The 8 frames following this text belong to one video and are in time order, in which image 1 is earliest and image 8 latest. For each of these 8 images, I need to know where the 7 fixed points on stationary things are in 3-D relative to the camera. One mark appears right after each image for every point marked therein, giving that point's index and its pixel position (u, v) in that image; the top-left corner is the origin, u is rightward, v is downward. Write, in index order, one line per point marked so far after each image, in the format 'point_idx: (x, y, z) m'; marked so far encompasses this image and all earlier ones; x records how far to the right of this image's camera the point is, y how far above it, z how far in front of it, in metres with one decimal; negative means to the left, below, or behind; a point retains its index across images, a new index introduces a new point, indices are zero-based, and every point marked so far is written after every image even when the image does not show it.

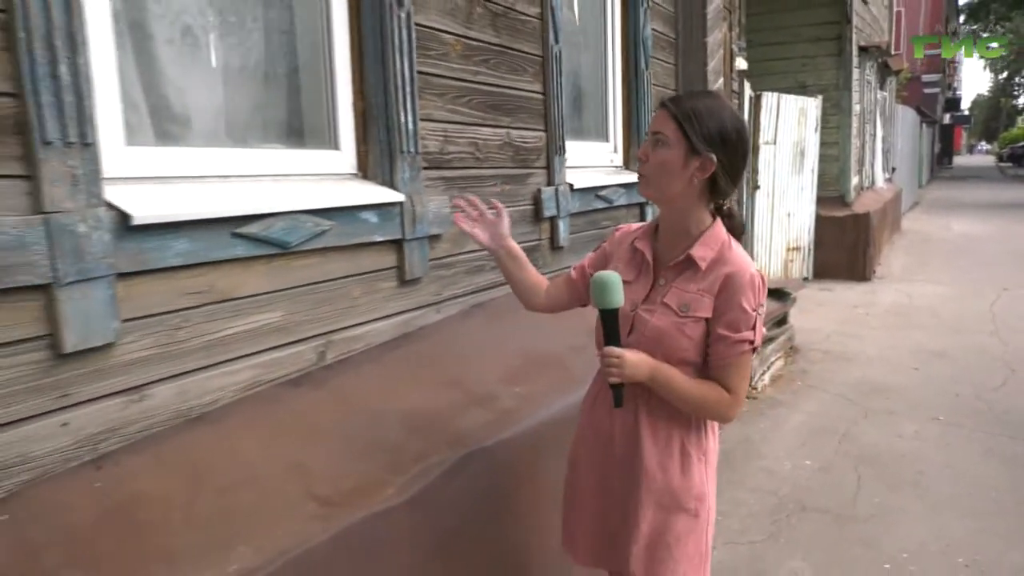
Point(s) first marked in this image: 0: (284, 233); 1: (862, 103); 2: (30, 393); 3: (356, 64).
0: (-0.6, +0.2, +2.1) m
1: (+5.2, +2.8, +11.4) m
2: (-1.0, -0.2, +1.6) m
3: (-0.5, +0.8, +2.6) m
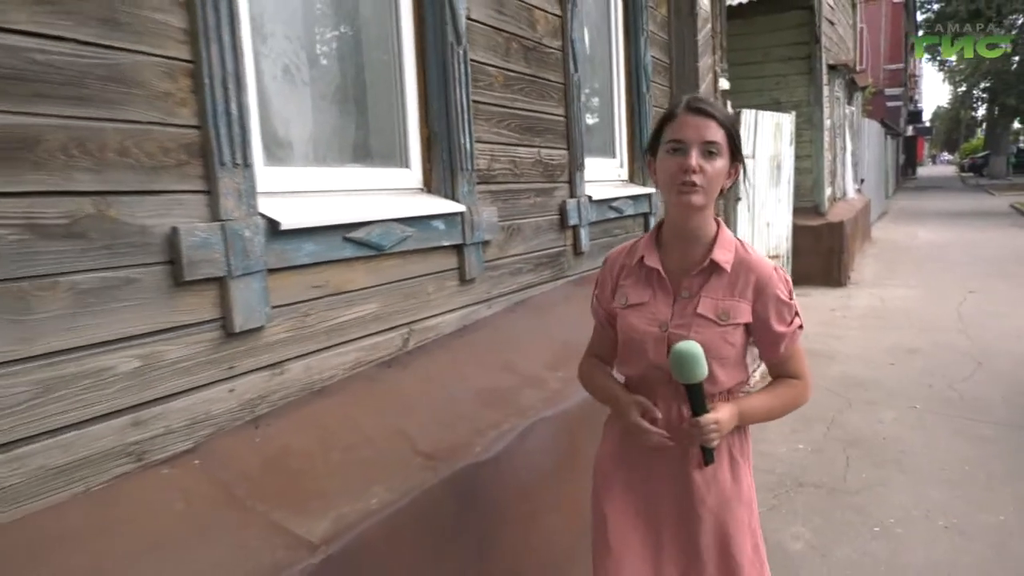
0: (-0.4, +0.2, +2.5) m
1: (+5.1, +2.7, +12.0) m
2: (-0.8, -0.2, +2.0) m
3: (-0.3, +0.8, +3.0) m
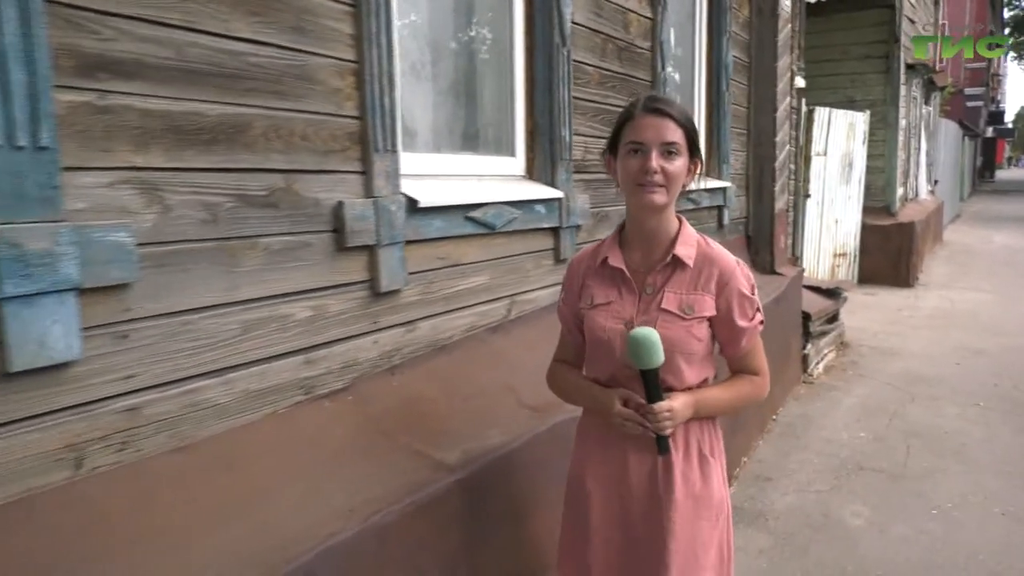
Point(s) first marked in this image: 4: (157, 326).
0: (-0.1, +0.3, +2.9) m
1: (+6.2, +2.7, +11.9) m
2: (-0.5, -0.1, +2.3) m
3: (+0.1, +0.9, +3.3) m
4: (-0.8, -0.1, +1.8) m
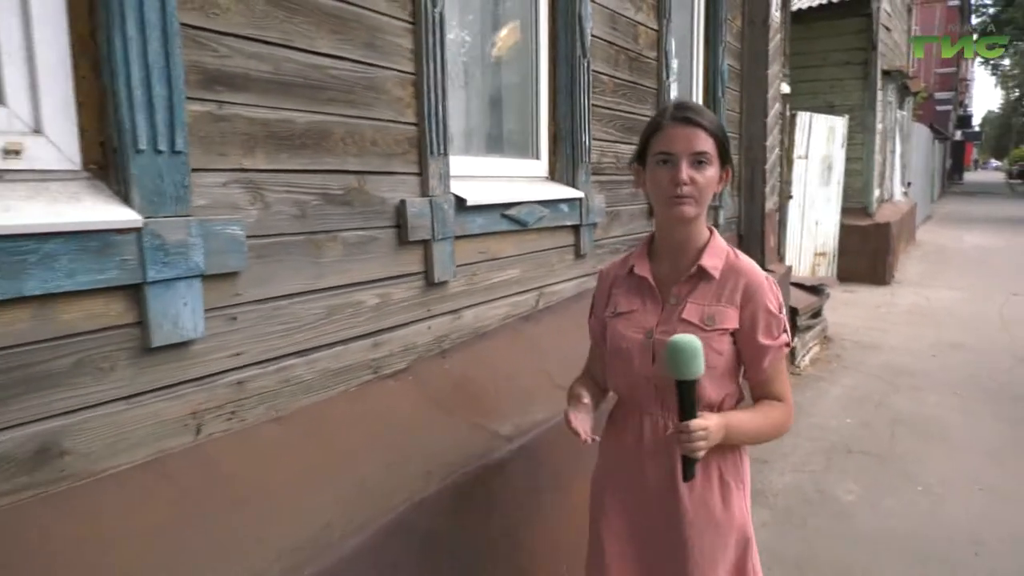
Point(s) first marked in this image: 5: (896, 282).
0: (+0.1, +0.3, +3.1) m
1: (+6.0, +2.7, +12.4) m
2: (-0.3, -0.1, +2.6) m
3: (+0.2, +0.9, +3.6) m
4: (-0.7, -0.1, +2.0) m
5: (+5.6, +0.1, +11.1) m
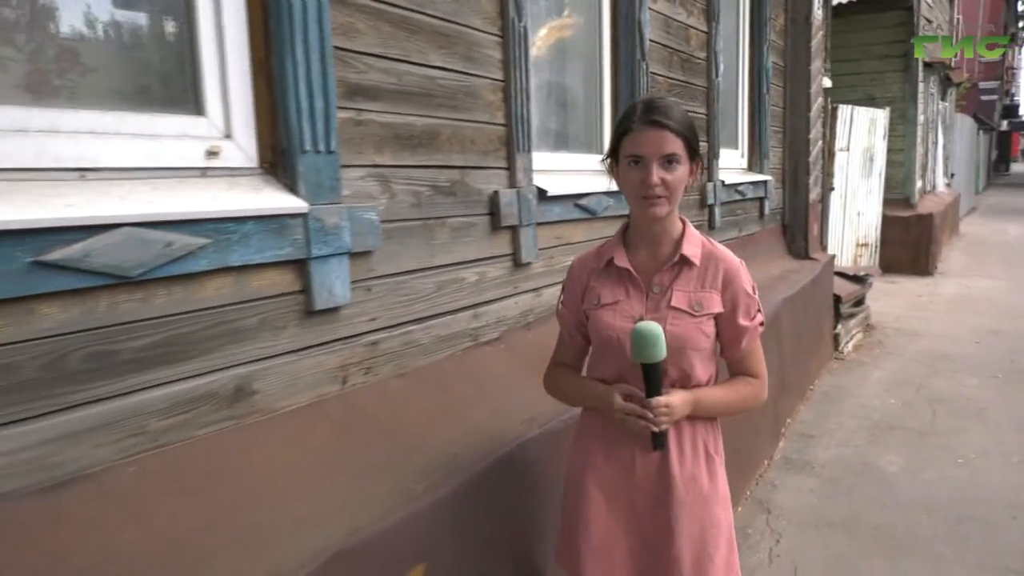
0: (+0.4, +0.4, +3.5) m
1: (+6.7, +2.8, +12.4) m
2: (0.0, 0.0, +3.0) m
3: (+0.5, +1.0, +3.9) m
4: (-0.4, 0.0, +2.4) m
5: (+6.3, +0.2, +11.2) m
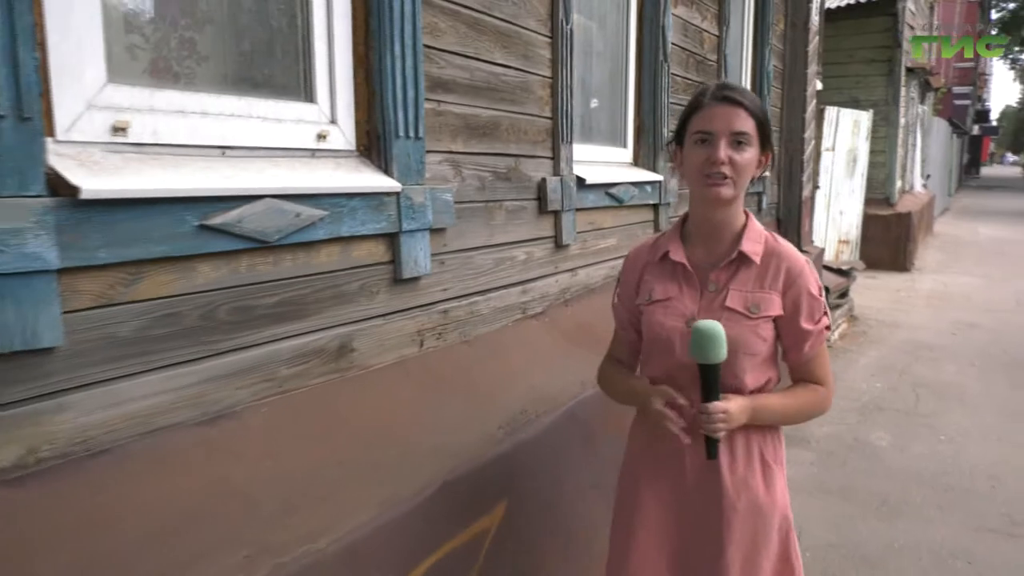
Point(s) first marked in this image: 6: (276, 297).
0: (+0.5, +0.5, +3.7) m
1: (+6.7, +2.9, +12.9) m
2: (+0.2, +0.1, +3.2) m
3: (+0.7, +1.1, +4.2) m
4: (-0.2, +0.1, +2.7) m
5: (+6.2, +0.3, +11.7) m
6: (-0.6, 0.0, +2.0) m
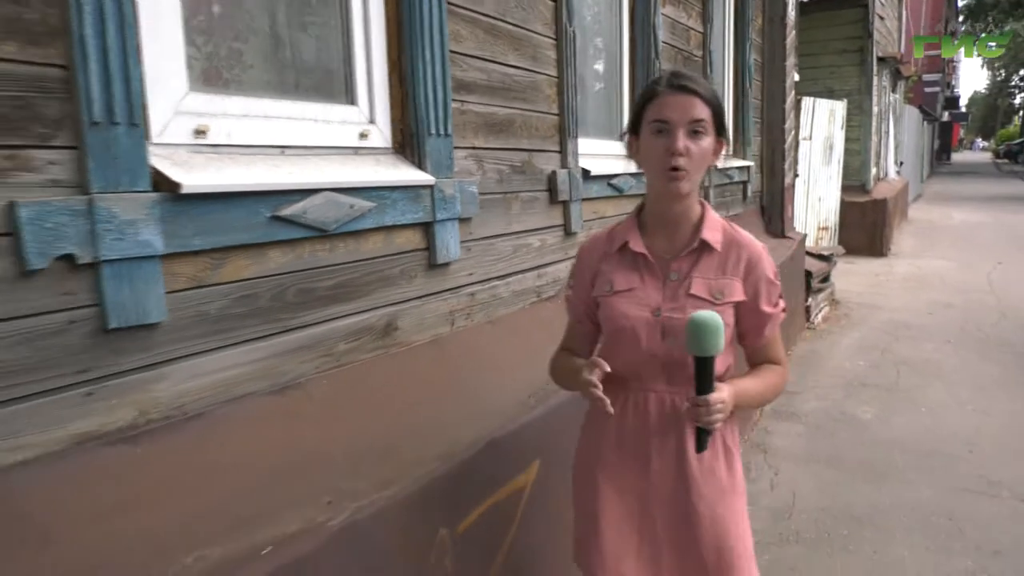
0: (+0.6, +0.5, +4.0) m
1: (+6.4, +3.2, +13.3) m
2: (+0.2, +0.2, +3.5) m
3: (+0.7, +1.1, +4.5) m
4: (-0.1, +0.2, +2.9) m
5: (+6.0, +0.6, +12.1) m
6: (-0.5, 0.0, +2.2) m
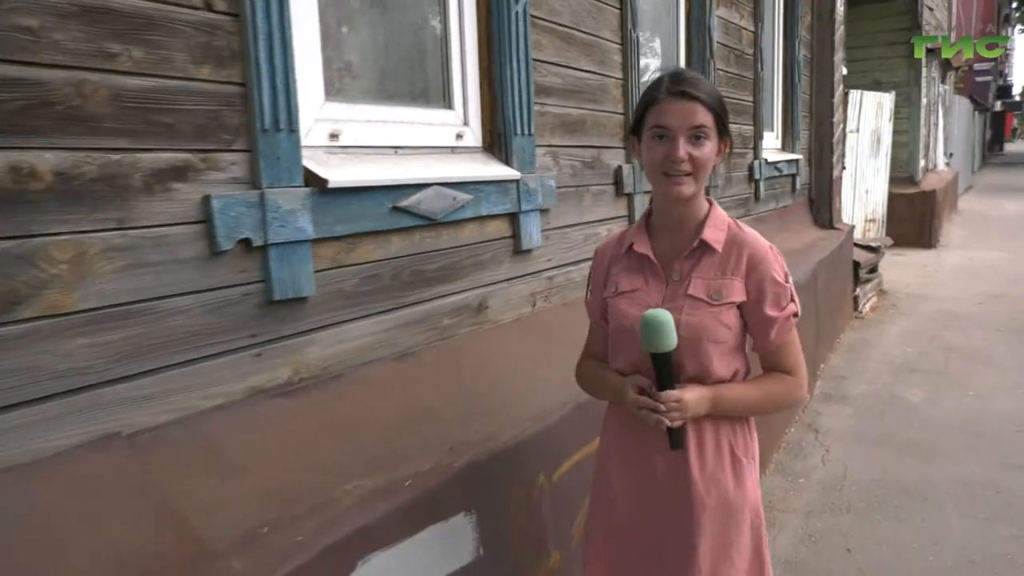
0: (+0.9, +0.6, +4.3) m
1: (+7.2, +3.3, +13.2) m
2: (+0.6, +0.2, +3.8) m
3: (+1.1, +1.2, +4.7) m
4: (+0.2, +0.2, +3.2) m
5: (+6.8, +0.7, +12.1) m
6: (-0.2, +0.1, +2.5) m
